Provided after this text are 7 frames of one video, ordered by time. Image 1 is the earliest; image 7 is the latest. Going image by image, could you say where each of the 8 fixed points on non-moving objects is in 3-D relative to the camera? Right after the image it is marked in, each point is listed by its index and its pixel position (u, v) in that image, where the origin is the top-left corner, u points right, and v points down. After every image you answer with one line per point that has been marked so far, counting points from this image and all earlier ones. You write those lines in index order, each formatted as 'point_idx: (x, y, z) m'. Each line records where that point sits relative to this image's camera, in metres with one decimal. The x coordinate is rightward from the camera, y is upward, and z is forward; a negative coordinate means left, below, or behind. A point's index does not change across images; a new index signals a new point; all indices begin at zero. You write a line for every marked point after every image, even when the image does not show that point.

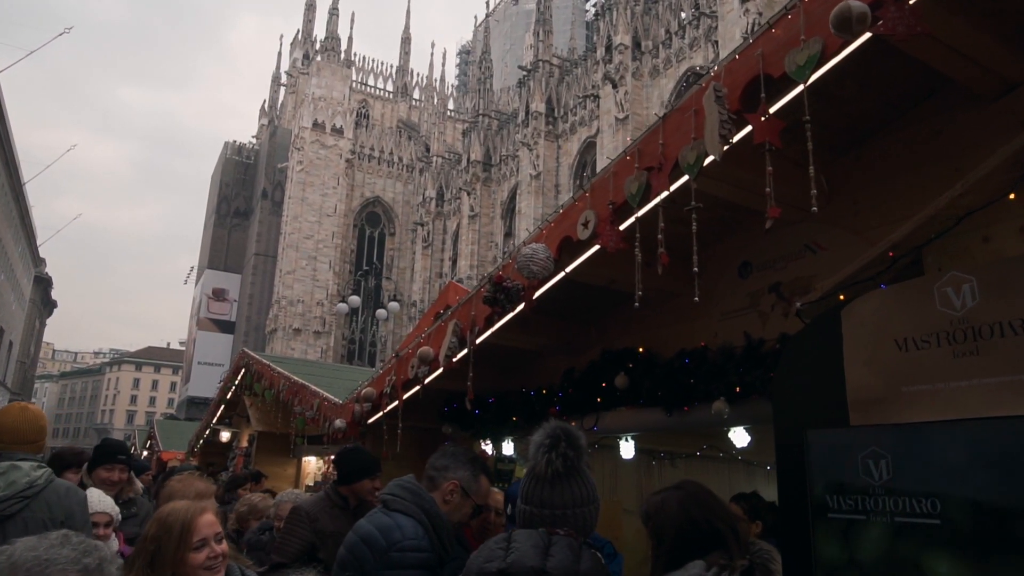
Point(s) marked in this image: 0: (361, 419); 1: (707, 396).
0: (-1.7, -1.5, +8.2) m
1: (+1.3, -0.7, +5.0) m
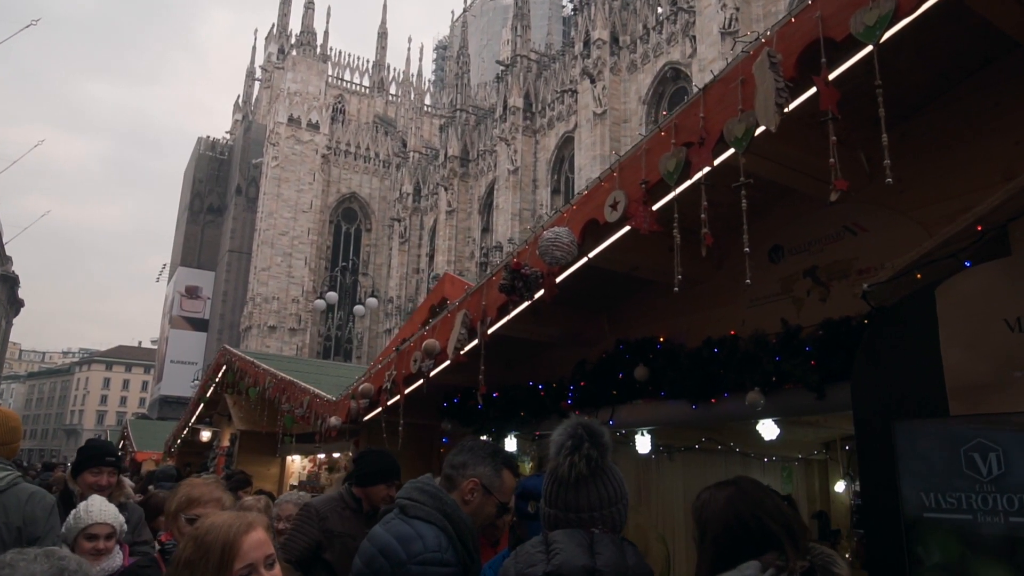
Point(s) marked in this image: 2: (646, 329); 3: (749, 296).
0: (-1.7, -1.4, +7.8) m
1: (+1.5, -0.6, +4.7) m
2: (+1.1, -0.3, +5.9) m
3: (+1.7, 0.0, +5.0) m
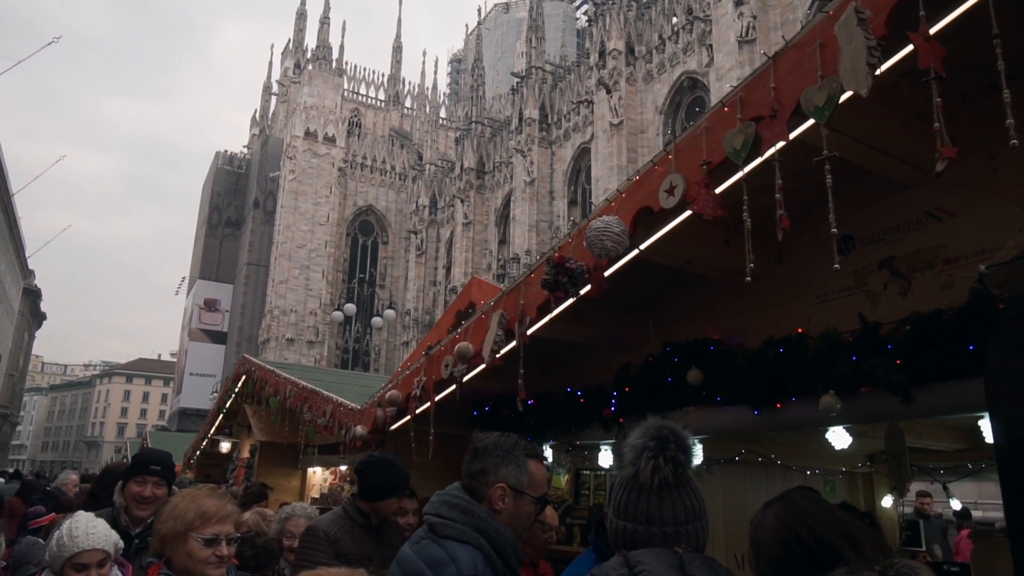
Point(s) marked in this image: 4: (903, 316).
0: (-1.3, -1.4, +7.5) m
1: (+1.8, -0.6, +4.3) m
2: (+1.4, -0.3, +5.4) m
3: (+1.9, 0.0, +4.6) m
4: (+2.2, -0.2, +4.1) m
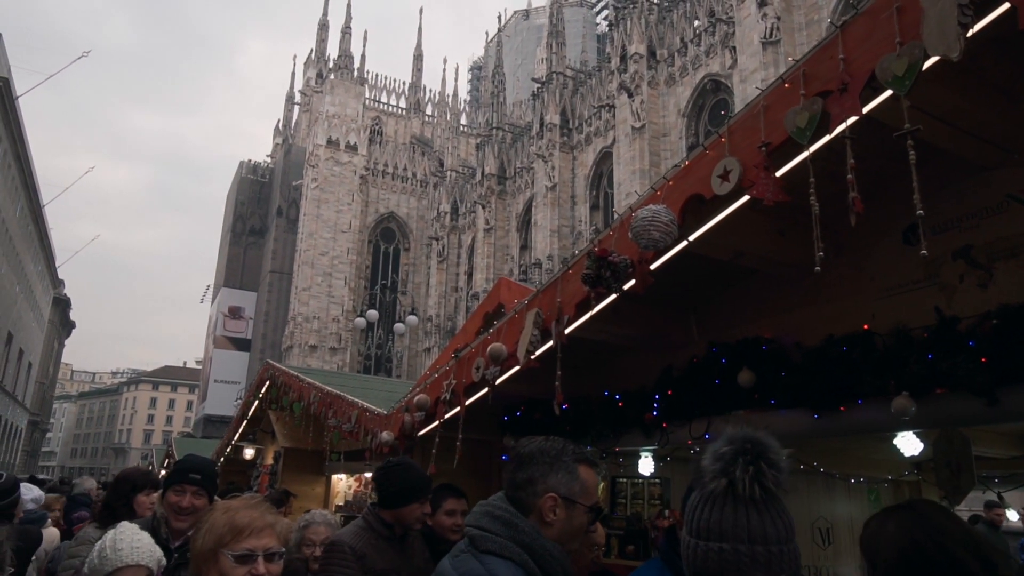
0: (-1.0, -1.4, +7.2) m
1: (+2.0, -0.6, +4.0) m
2: (+1.6, -0.3, +5.1) m
3: (+2.2, 0.0, +4.3) m
4: (+2.4, -0.1, +3.7) m
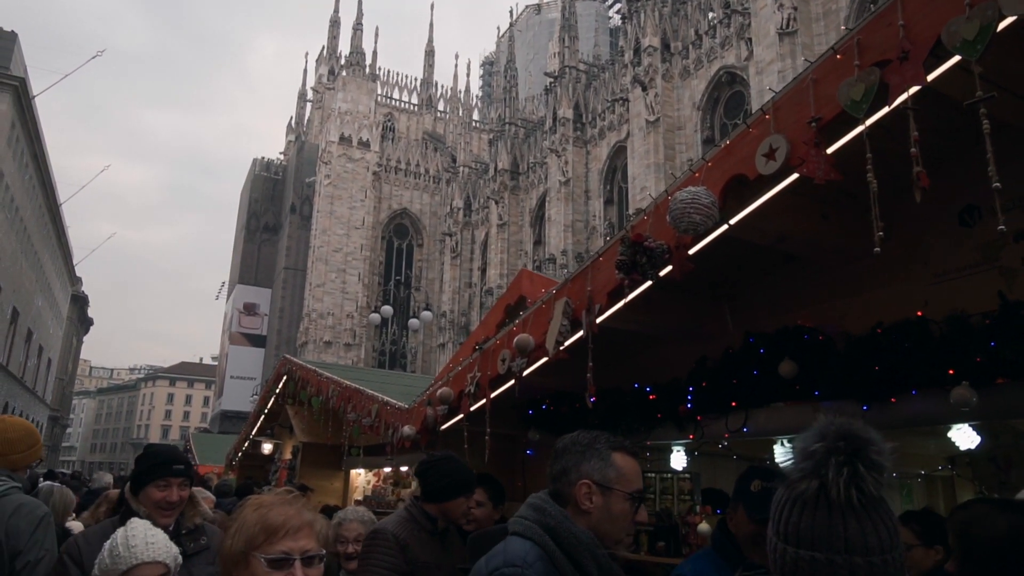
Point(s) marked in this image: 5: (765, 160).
0: (-0.8, -1.3, +7.1) m
1: (+2.2, -0.5, +3.8) m
2: (+1.8, -0.2, +4.9) m
3: (+2.3, +0.1, +4.1) m
4: (+2.5, 0.0, +3.5) m
5: (+1.2, +0.6, +3.5) m
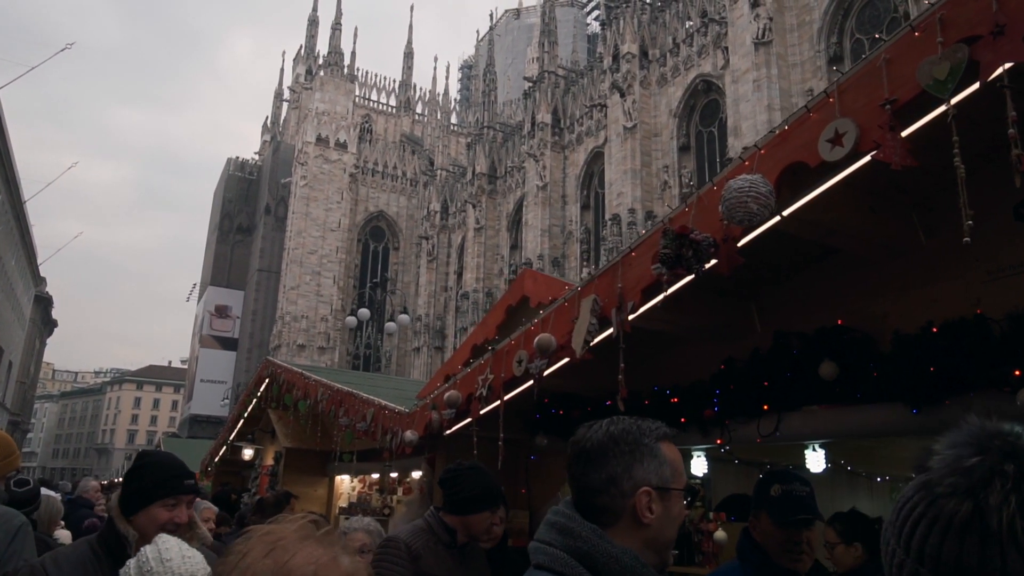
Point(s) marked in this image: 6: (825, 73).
0: (-0.7, -1.3, +6.7) m
1: (+2.4, -0.5, +3.5) m
2: (+2.0, -0.2, +4.7) m
3: (+2.5, +0.1, +3.9) m
4: (+2.8, 0.0, +3.3) m
5: (+1.4, +0.6, +3.3) m
6: (+7.8, +5.4, +18.4) m
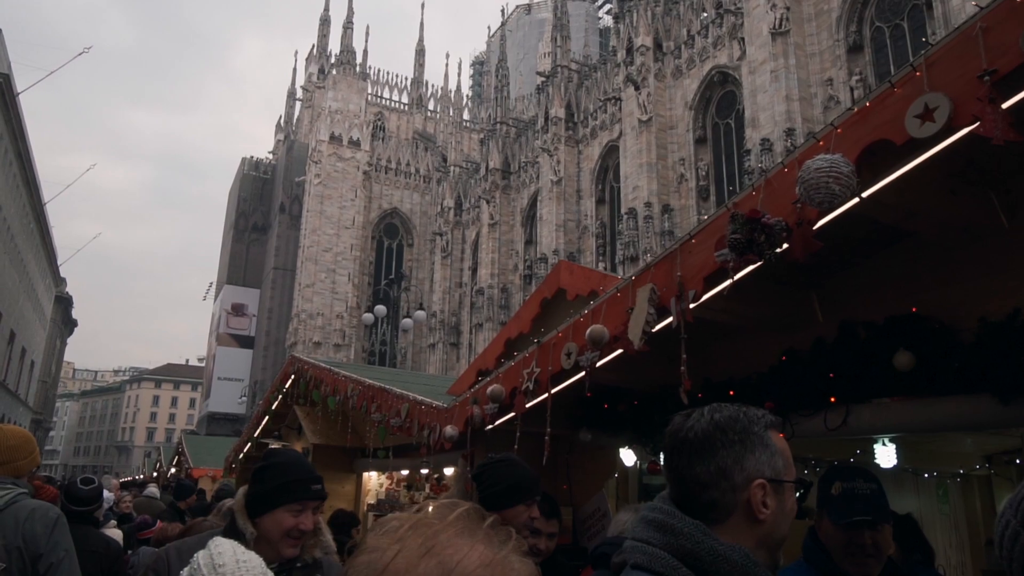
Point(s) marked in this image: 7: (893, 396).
0: (-0.3, -1.2, +6.6) m
1: (+2.7, -0.4, +3.4) m
2: (+2.3, -0.1, +4.5) m
3: (+2.8, +0.2, +3.7) m
4: (+3.1, +0.1, +3.1) m
5: (+1.7, +0.7, +3.1) m
6: (+8.3, +5.6, +18.0) m
7: (+2.3, -0.6, +4.3) m
